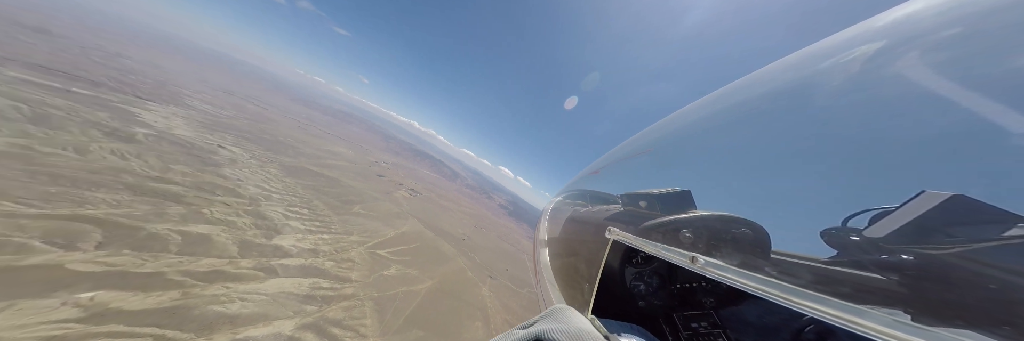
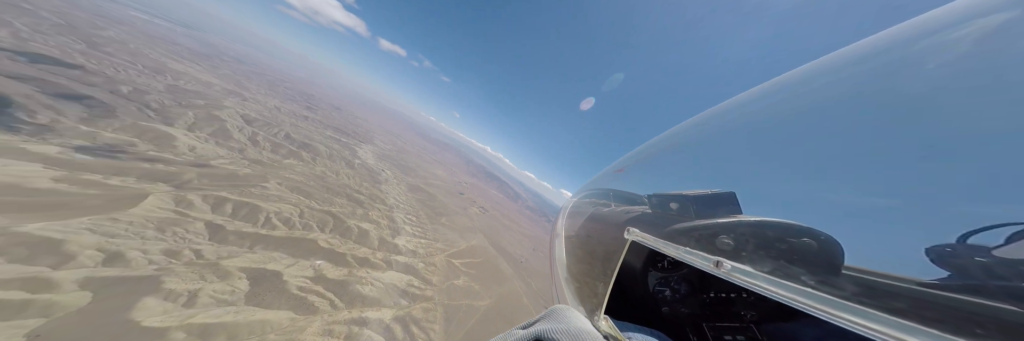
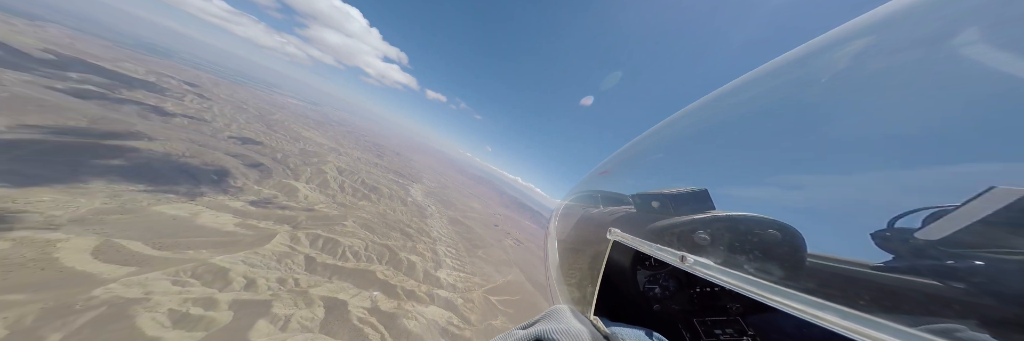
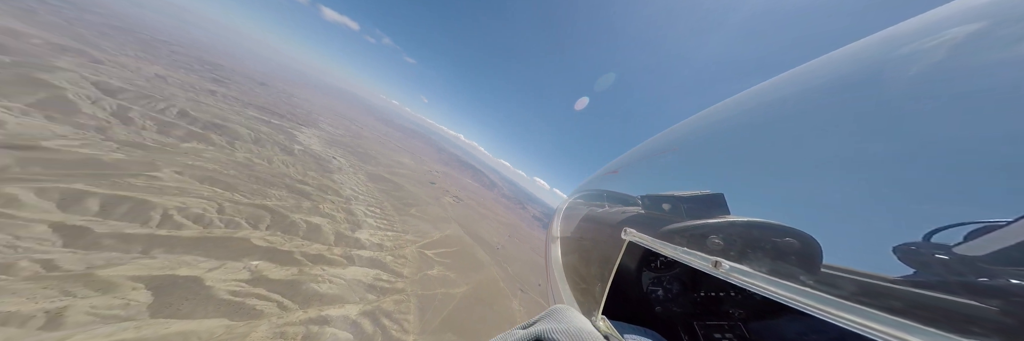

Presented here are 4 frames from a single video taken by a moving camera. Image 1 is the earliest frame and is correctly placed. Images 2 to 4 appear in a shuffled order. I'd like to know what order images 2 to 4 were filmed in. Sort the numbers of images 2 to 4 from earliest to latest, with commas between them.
4, 2, 3
